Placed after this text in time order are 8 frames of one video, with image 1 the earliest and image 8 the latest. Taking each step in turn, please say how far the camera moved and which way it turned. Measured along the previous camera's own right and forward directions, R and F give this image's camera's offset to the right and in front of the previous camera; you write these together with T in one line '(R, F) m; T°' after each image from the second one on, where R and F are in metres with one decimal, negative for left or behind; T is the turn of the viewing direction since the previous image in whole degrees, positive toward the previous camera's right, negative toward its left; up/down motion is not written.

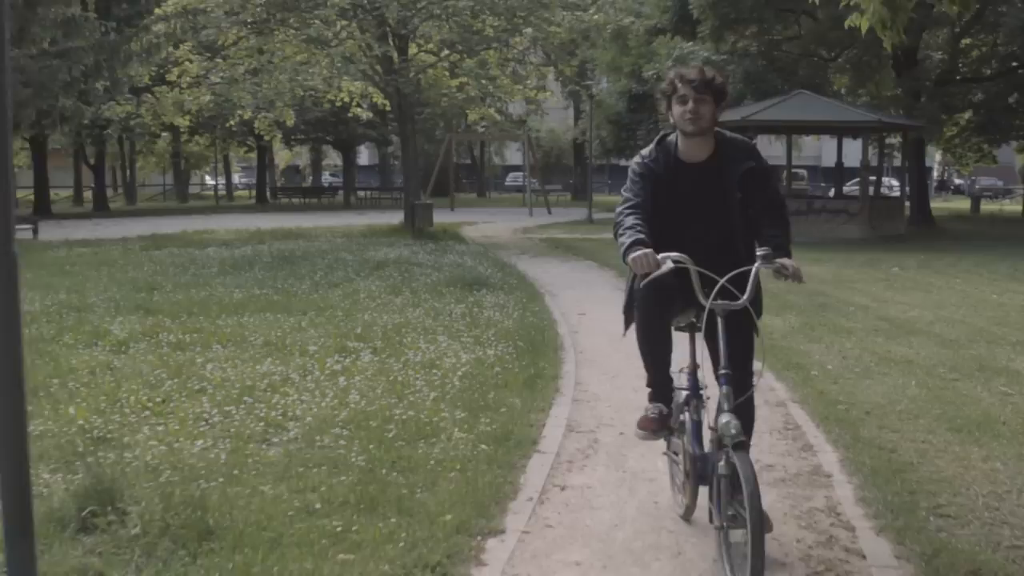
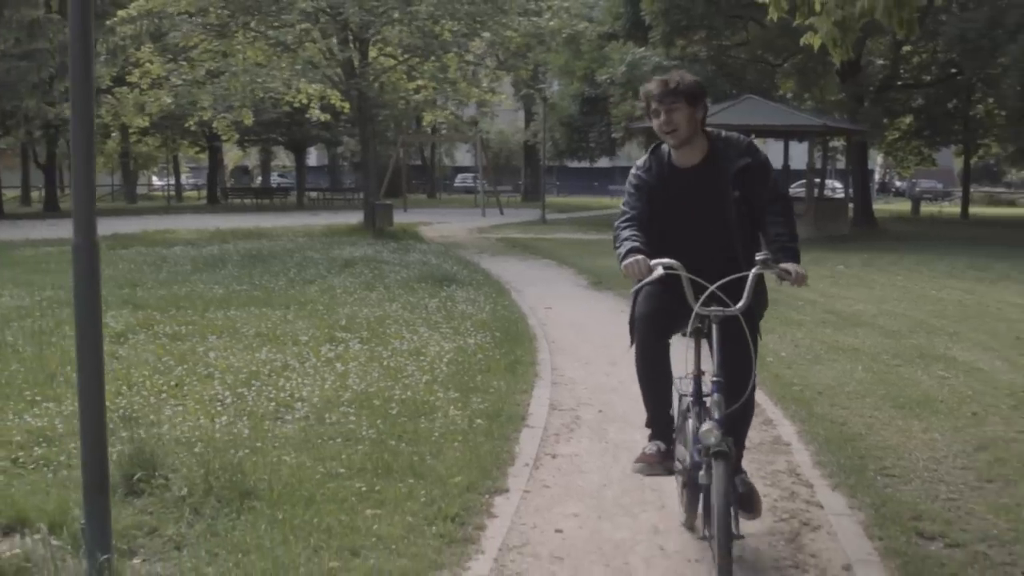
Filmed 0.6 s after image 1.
(-0.2, -0.7) m; +2°
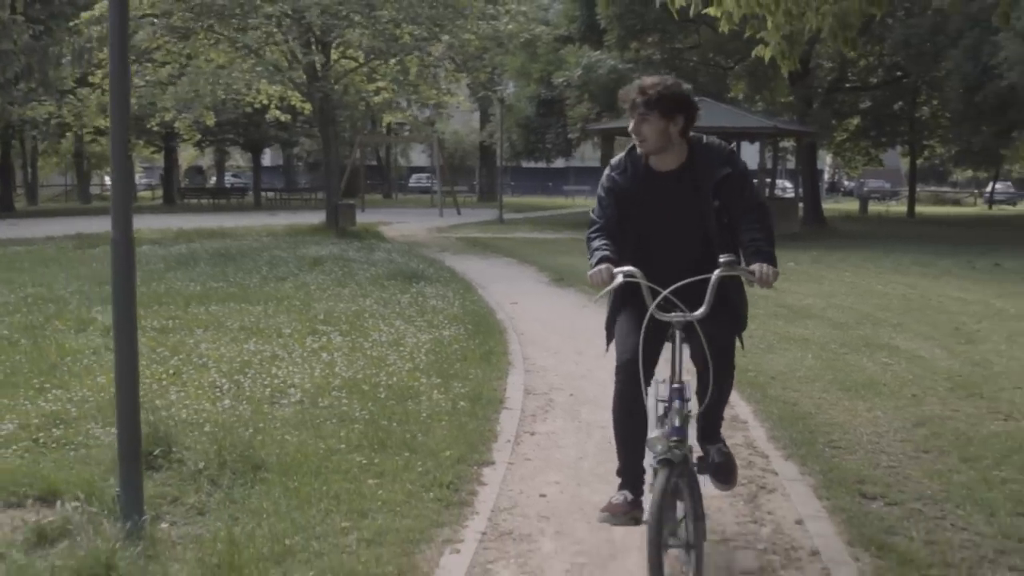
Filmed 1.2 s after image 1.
(-0.2, -0.6) m; +2°
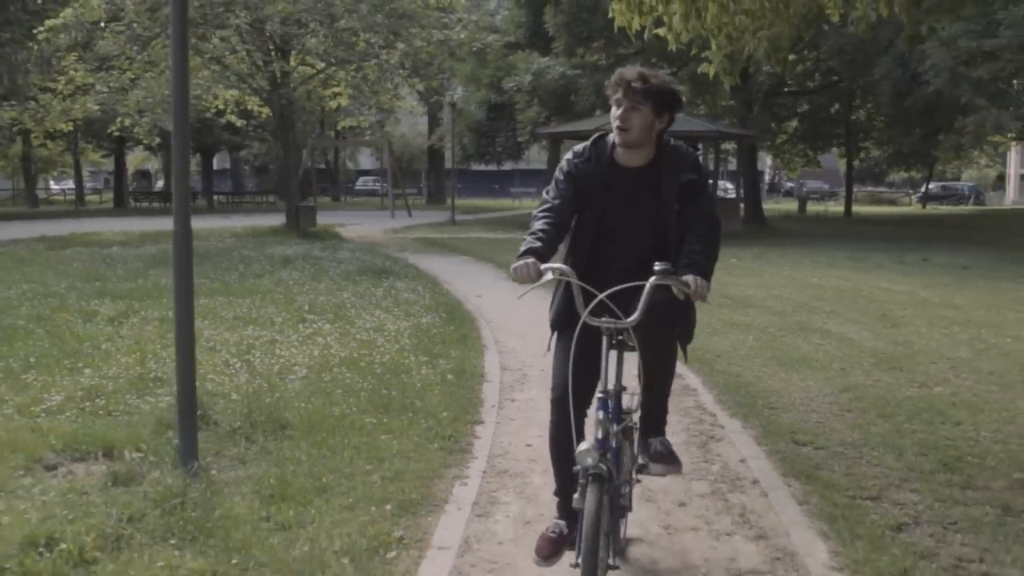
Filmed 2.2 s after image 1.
(-0.2, -1.1) m; +2°
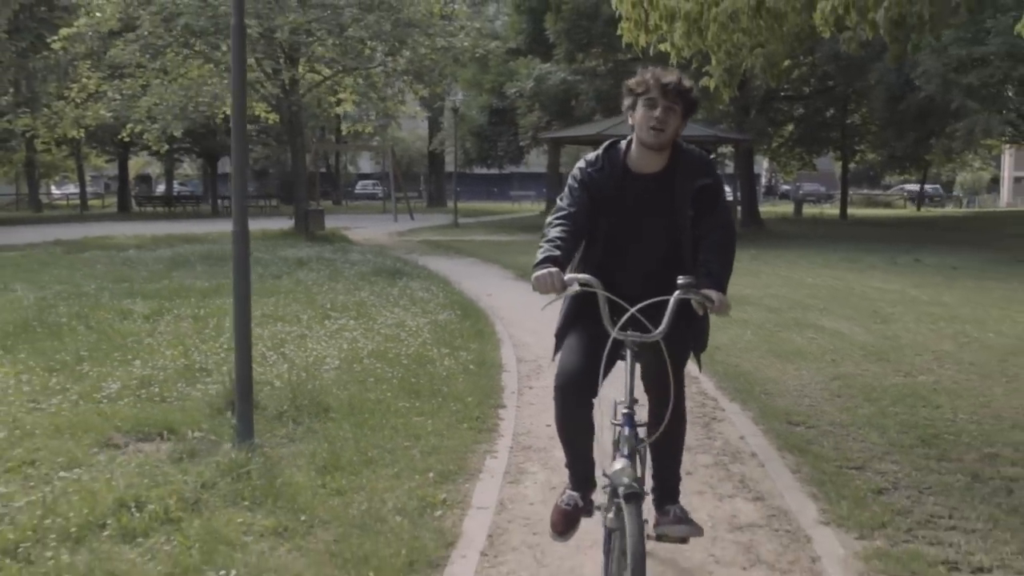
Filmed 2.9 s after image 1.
(-0.1, -0.7) m; 0°
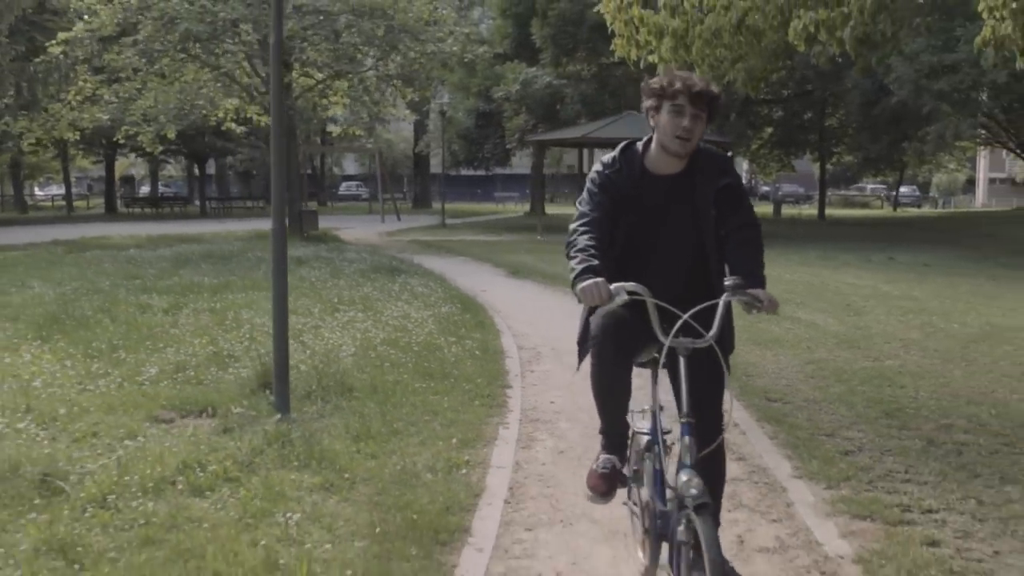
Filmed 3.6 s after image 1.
(-0.2, -0.8) m; +1°
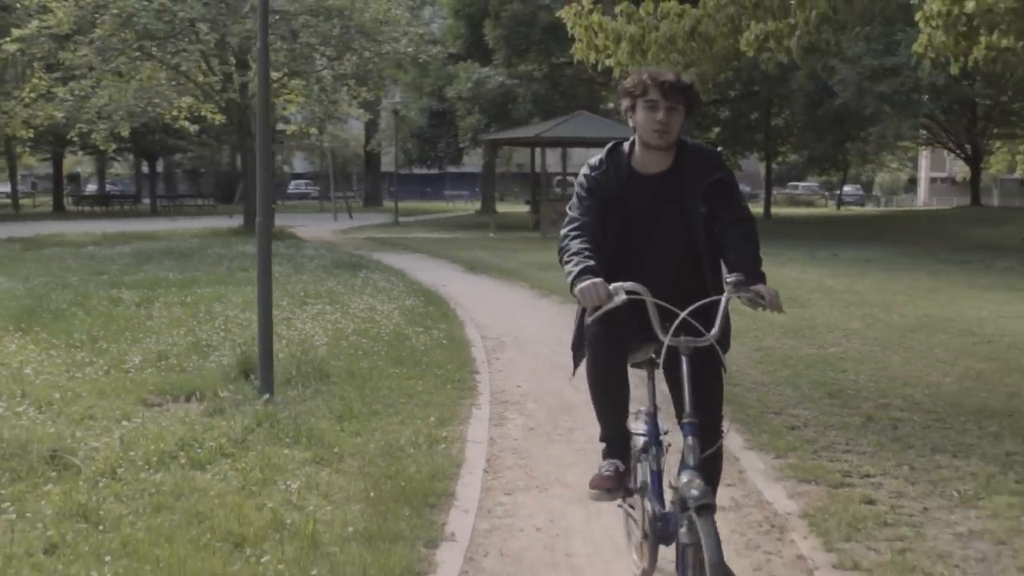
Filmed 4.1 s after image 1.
(-0.1, -0.5) m; +2°
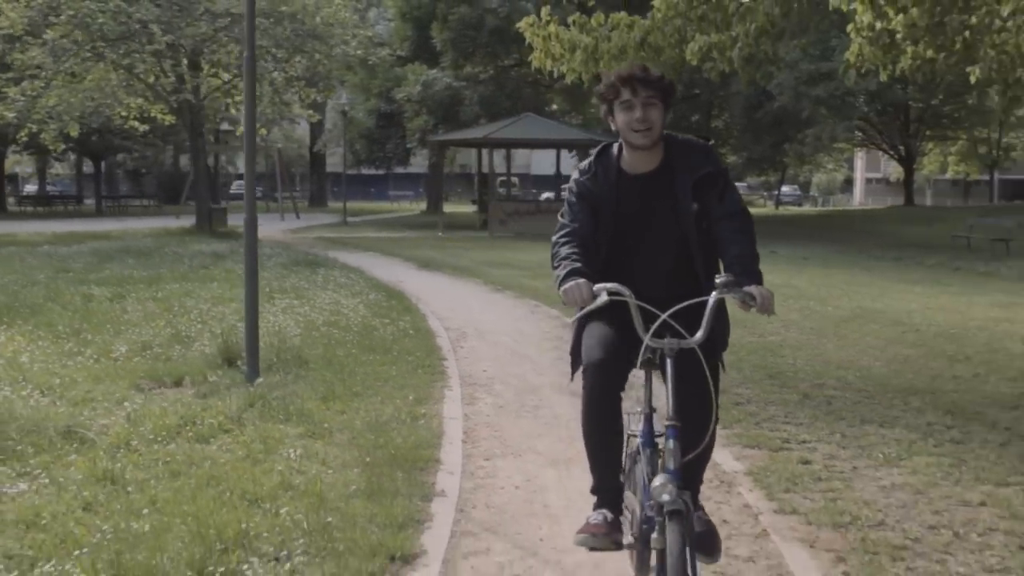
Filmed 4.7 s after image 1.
(-0.2, -0.7) m; +3°
